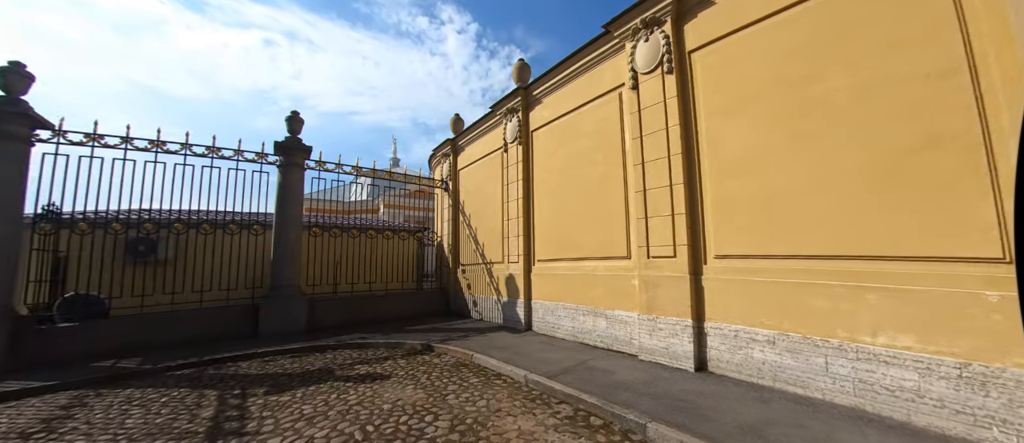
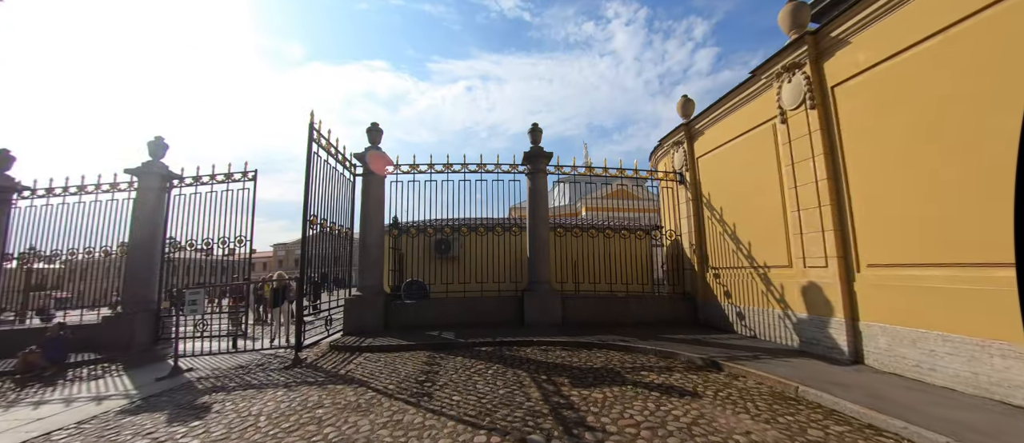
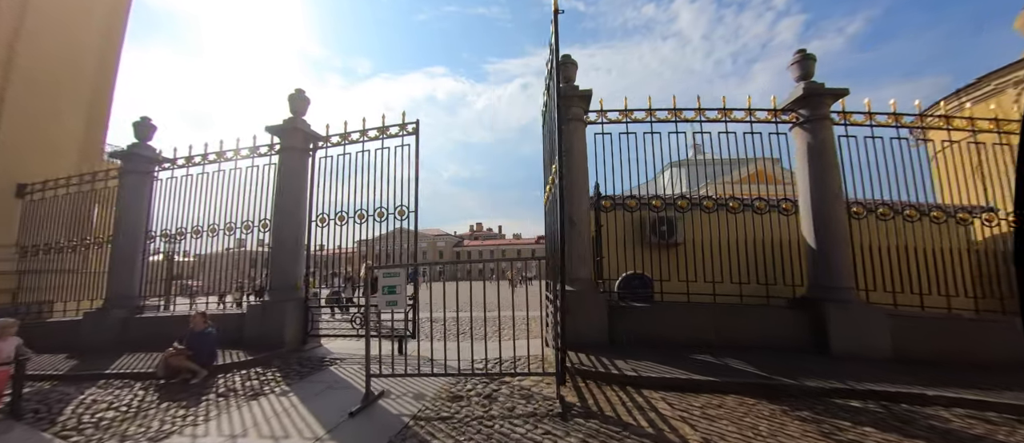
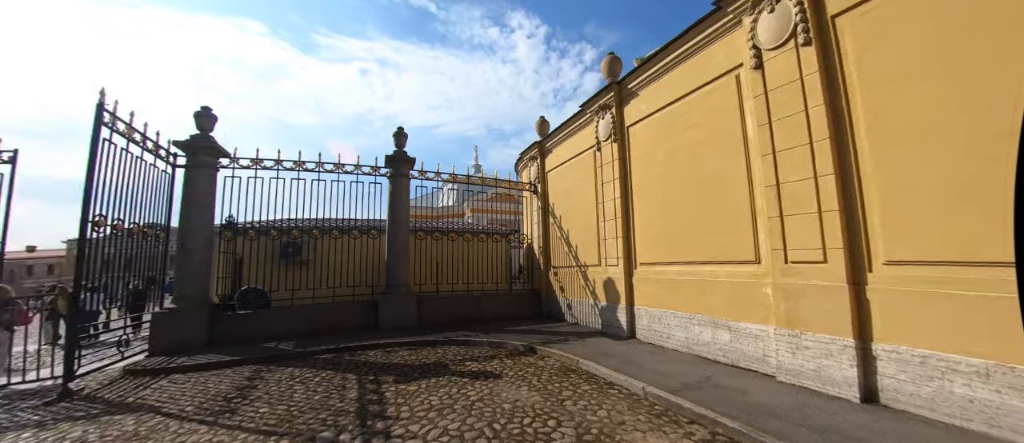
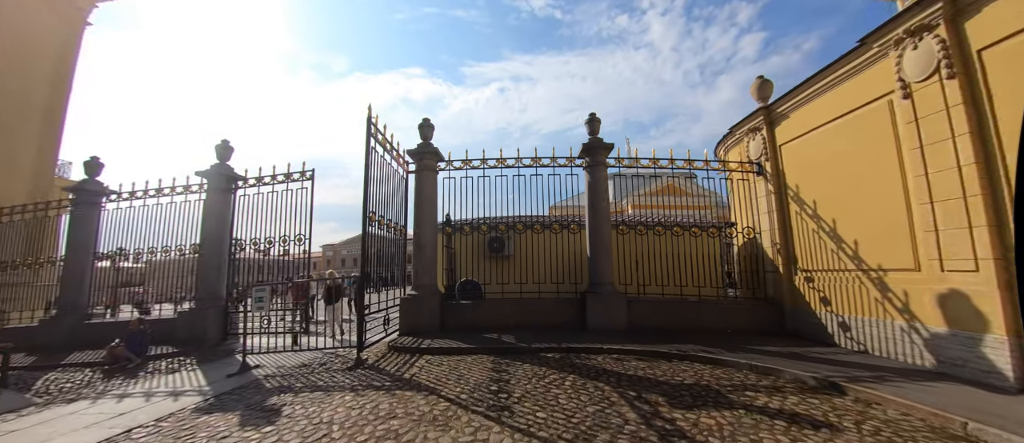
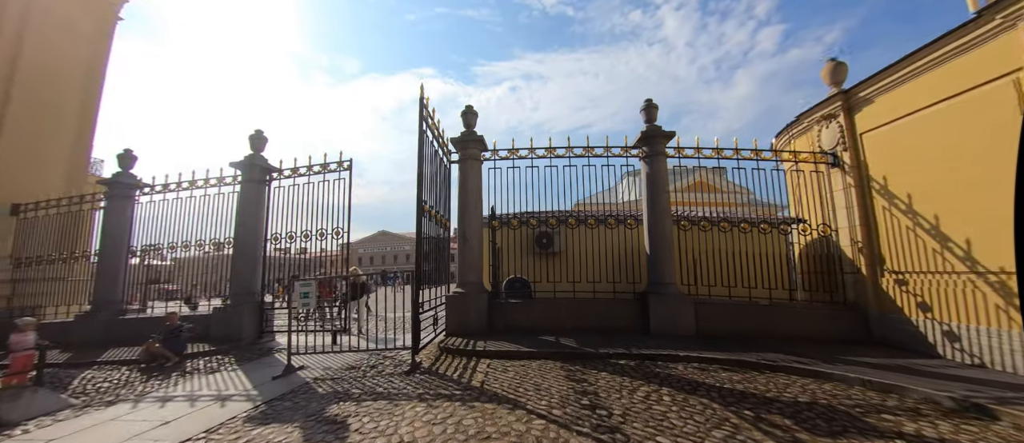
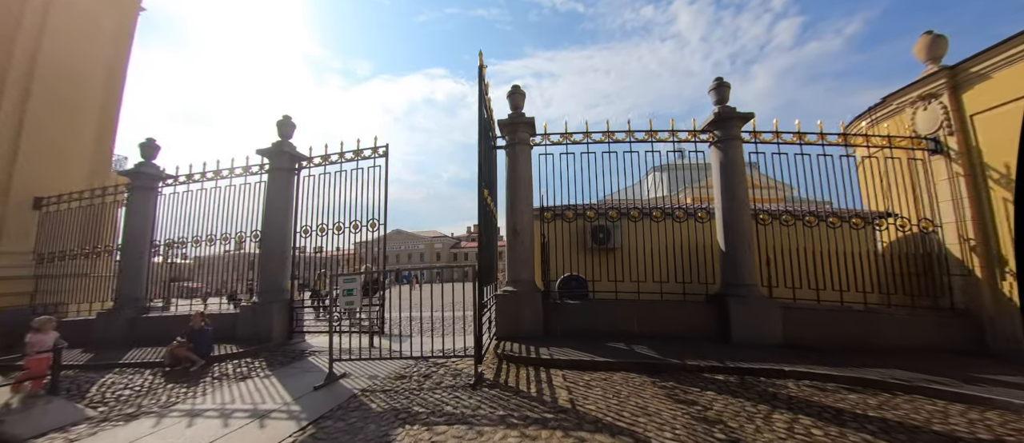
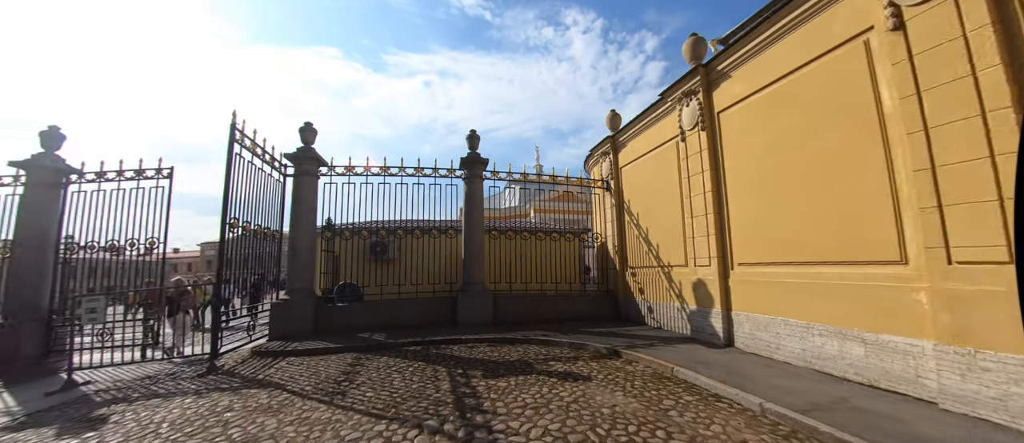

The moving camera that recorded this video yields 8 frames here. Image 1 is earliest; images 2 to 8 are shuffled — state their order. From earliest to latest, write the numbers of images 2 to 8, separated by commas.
4, 8, 2, 5, 6, 7, 3
